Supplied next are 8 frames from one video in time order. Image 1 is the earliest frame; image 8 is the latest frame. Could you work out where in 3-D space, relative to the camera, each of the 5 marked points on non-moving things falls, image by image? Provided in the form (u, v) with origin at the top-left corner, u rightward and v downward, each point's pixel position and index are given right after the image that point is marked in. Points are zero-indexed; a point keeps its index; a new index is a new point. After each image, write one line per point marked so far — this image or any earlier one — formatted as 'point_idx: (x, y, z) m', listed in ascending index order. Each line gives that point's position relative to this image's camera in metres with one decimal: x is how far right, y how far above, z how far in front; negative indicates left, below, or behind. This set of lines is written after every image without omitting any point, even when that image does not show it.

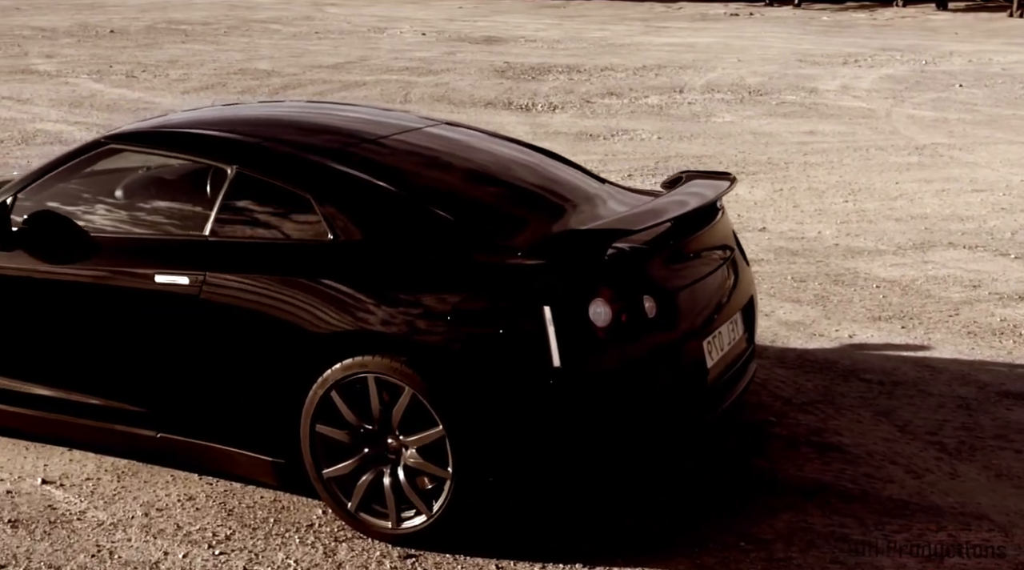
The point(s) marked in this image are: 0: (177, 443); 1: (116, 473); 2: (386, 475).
0: (-1.3, -0.6, +4.7) m
1: (-1.6, -0.8, +4.9) m
2: (-0.4, -0.7, +4.2) m
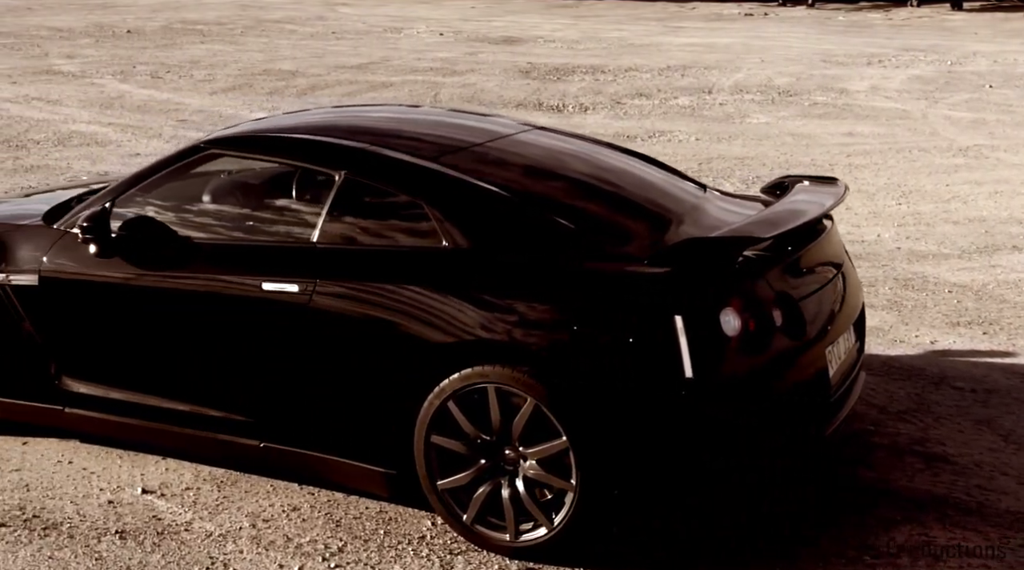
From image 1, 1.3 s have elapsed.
0: (-0.9, -0.7, +4.7) m
1: (-1.2, -0.8, +4.8) m
2: (0.0, -0.7, +4.2) m
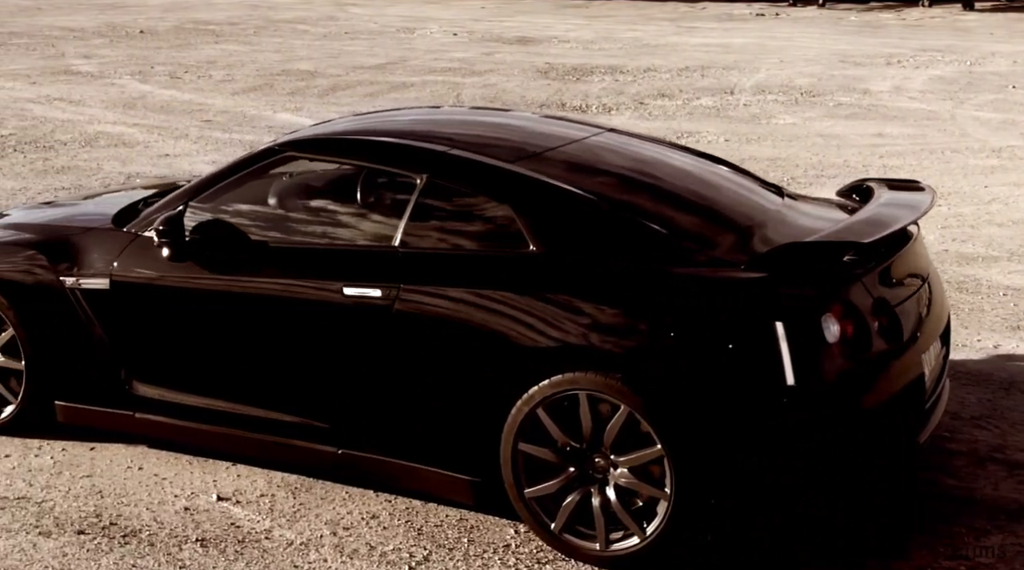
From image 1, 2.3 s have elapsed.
0: (-0.6, -0.7, +4.6) m
1: (-0.9, -0.8, +4.8) m
2: (+0.3, -0.7, +4.1) m
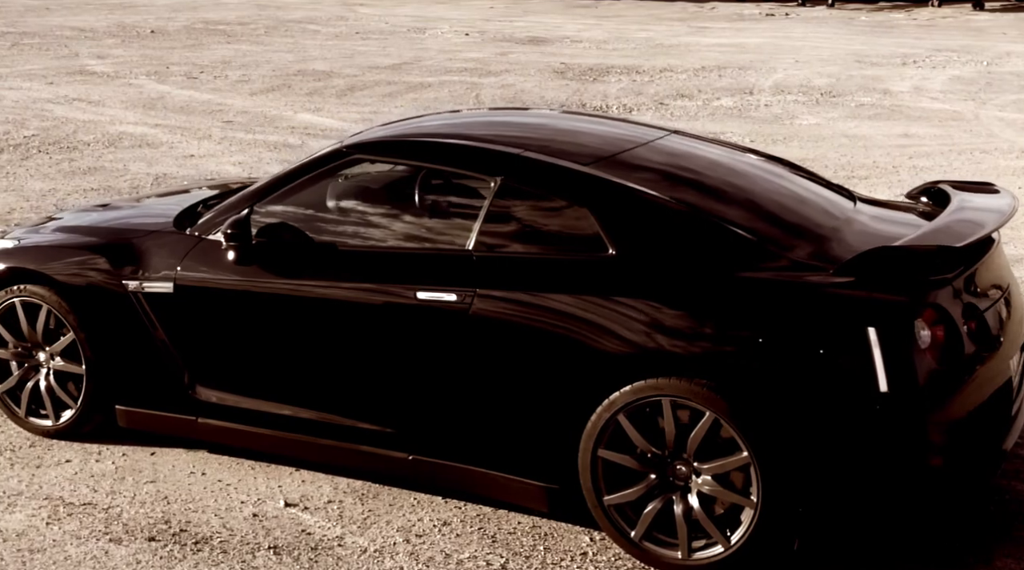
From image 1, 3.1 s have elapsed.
0: (-0.3, -0.7, +4.6) m
1: (-0.6, -0.8, +4.7) m
2: (+0.6, -0.7, +4.0) m
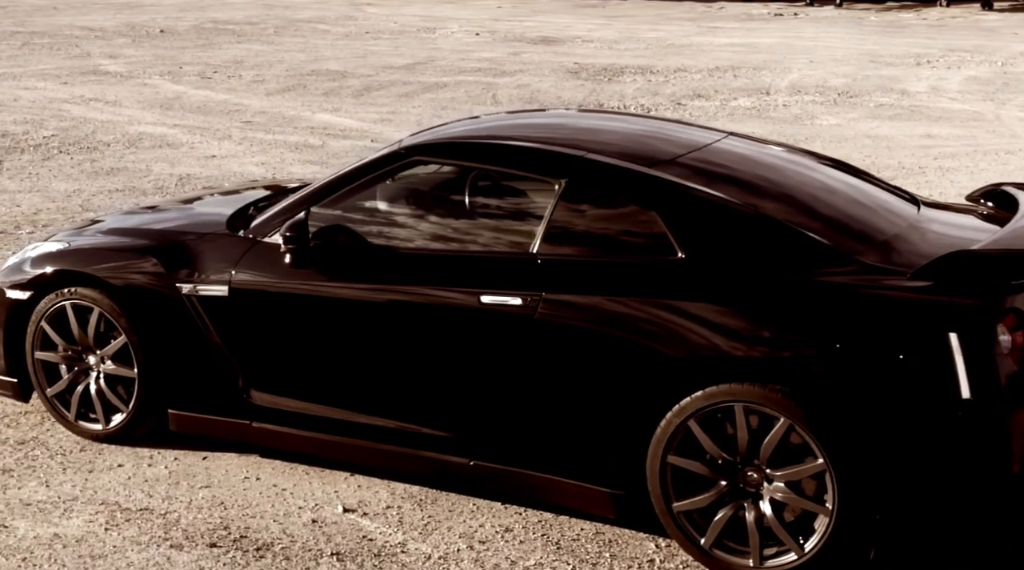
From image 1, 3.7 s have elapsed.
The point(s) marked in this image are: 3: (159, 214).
0: (-0.1, -0.7, +4.5) m
1: (-0.4, -0.8, +4.7) m
2: (+0.8, -0.7, +4.0) m
3: (-1.7, +0.3, +5.6) m
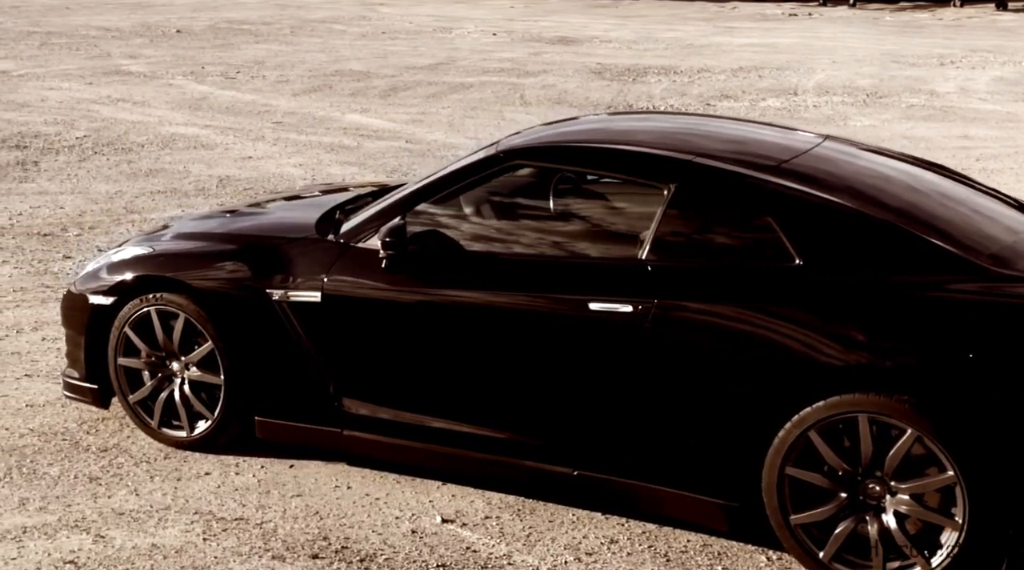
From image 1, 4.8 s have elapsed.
0: (+0.3, -0.7, +4.4) m
1: (0.0, -0.9, +4.6) m
2: (+1.2, -0.8, +3.9) m
3: (-1.3, +0.3, +5.5) m
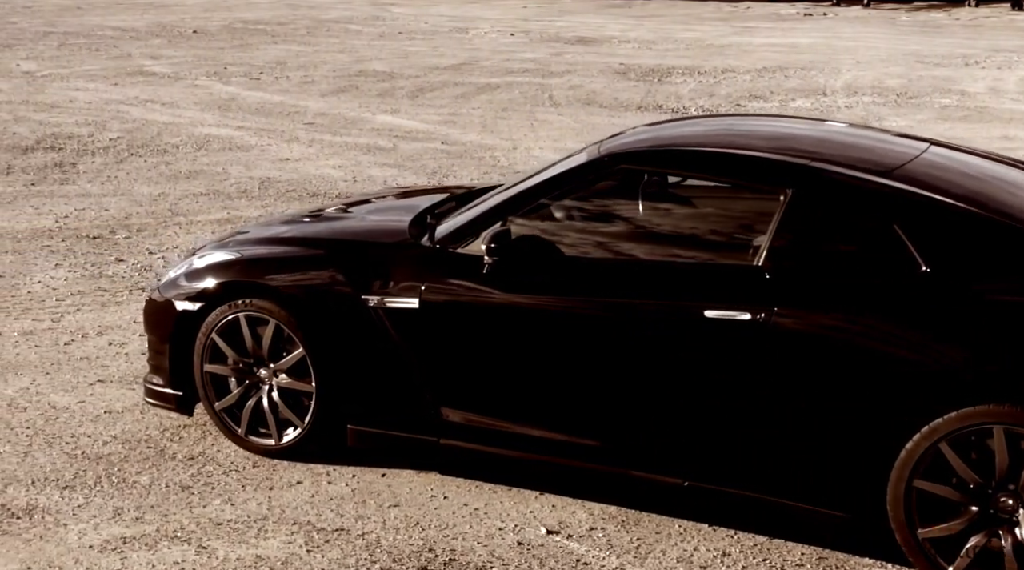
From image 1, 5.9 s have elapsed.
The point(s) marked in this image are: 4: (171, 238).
0: (+0.7, -0.7, +4.3) m
1: (+0.4, -0.9, +4.5) m
2: (+1.5, -0.8, +3.8) m
3: (-0.9, +0.3, +5.5) m
4: (-2.8, +0.4, +9.8) m
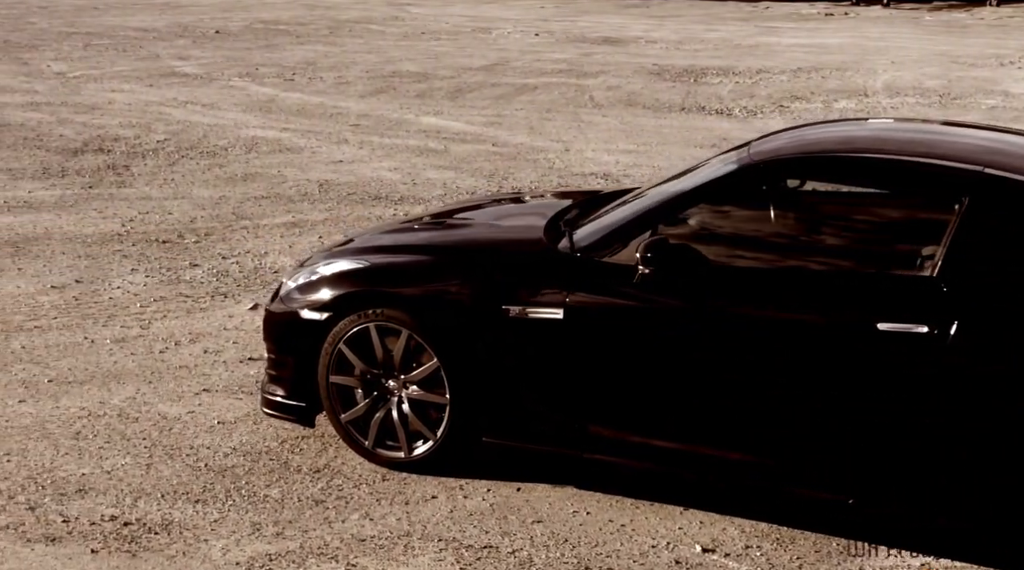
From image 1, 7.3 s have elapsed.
0: (+1.2, -0.8, +4.2) m
1: (+0.9, -0.9, +4.4) m
2: (+2.1, -0.8, +3.7) m
3: (-0.3, +0.2, +5.3) m
4: (-2.2, +0.3, +9.7) m
